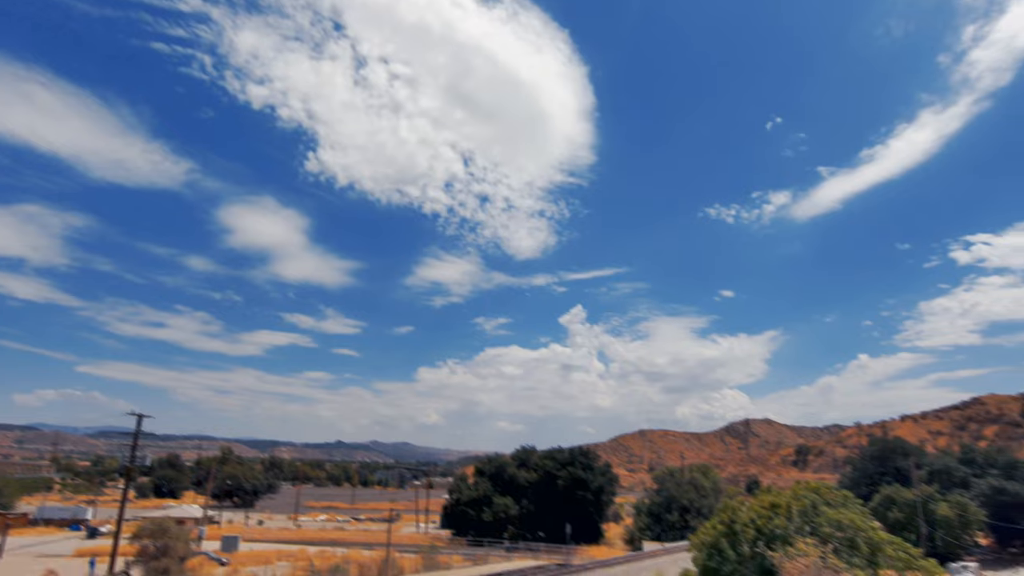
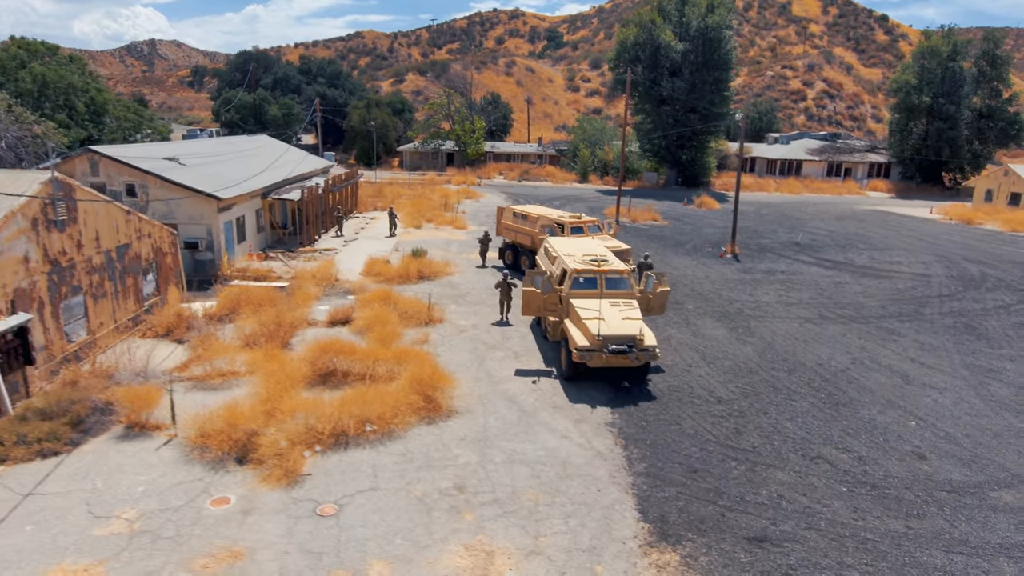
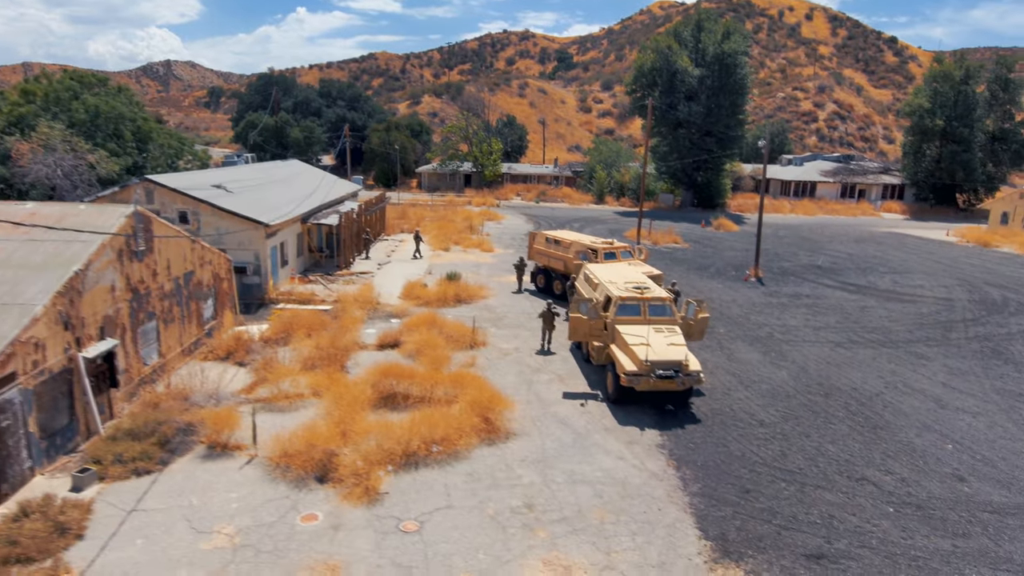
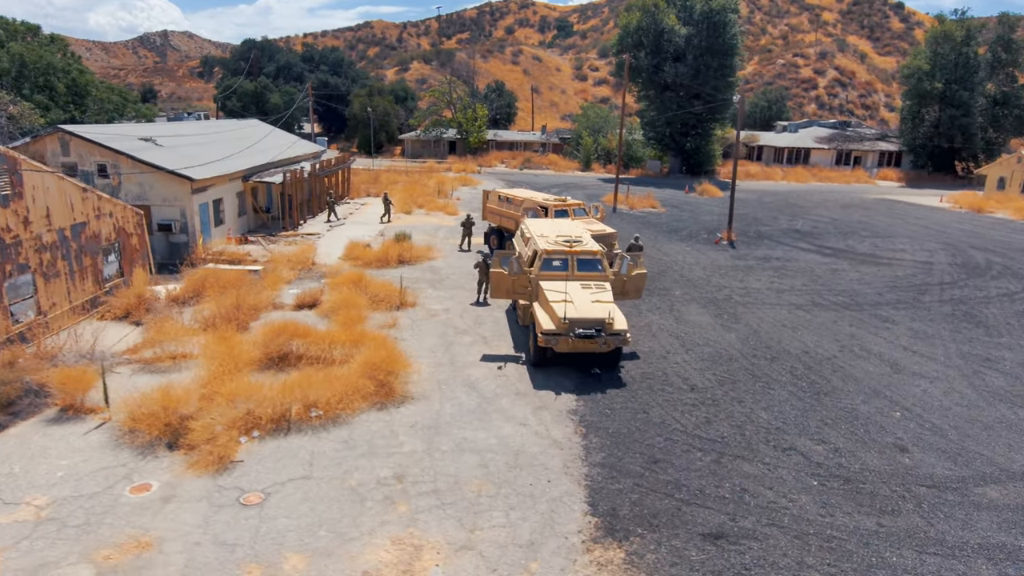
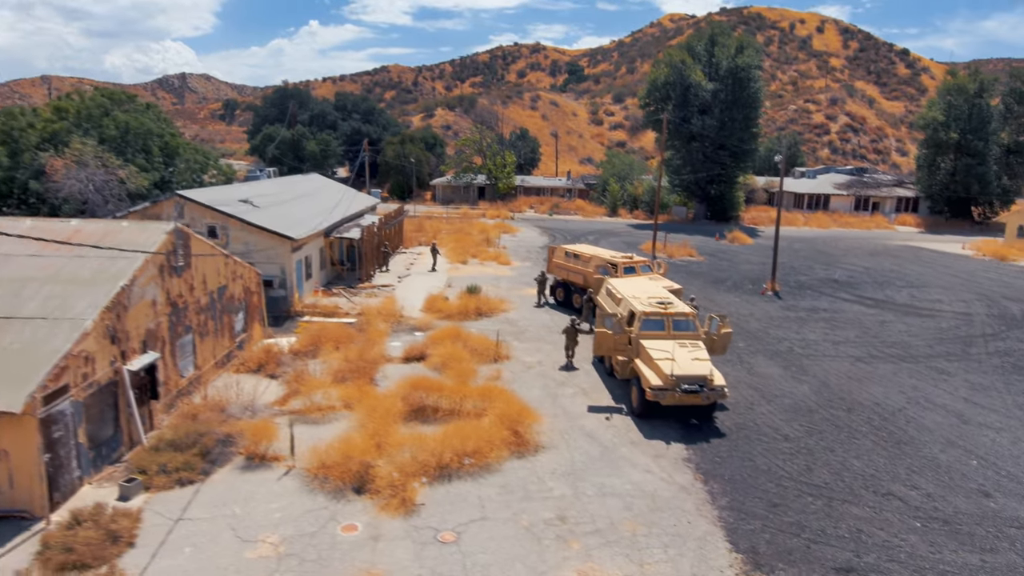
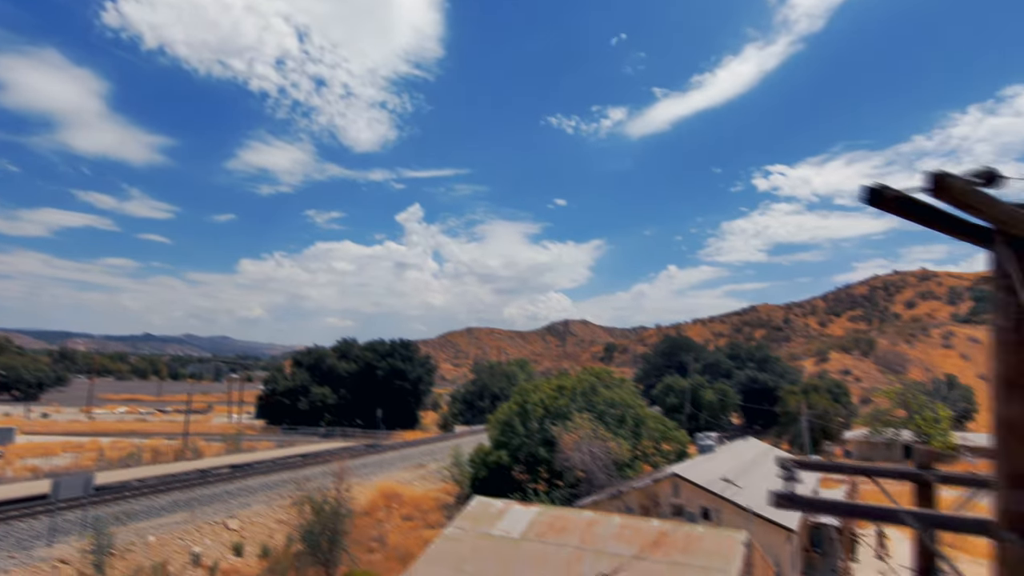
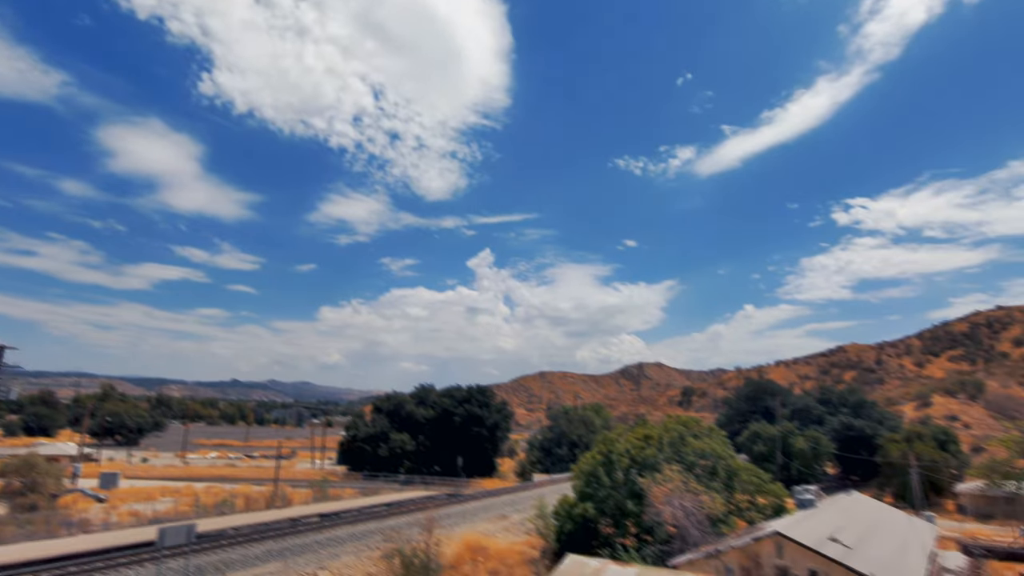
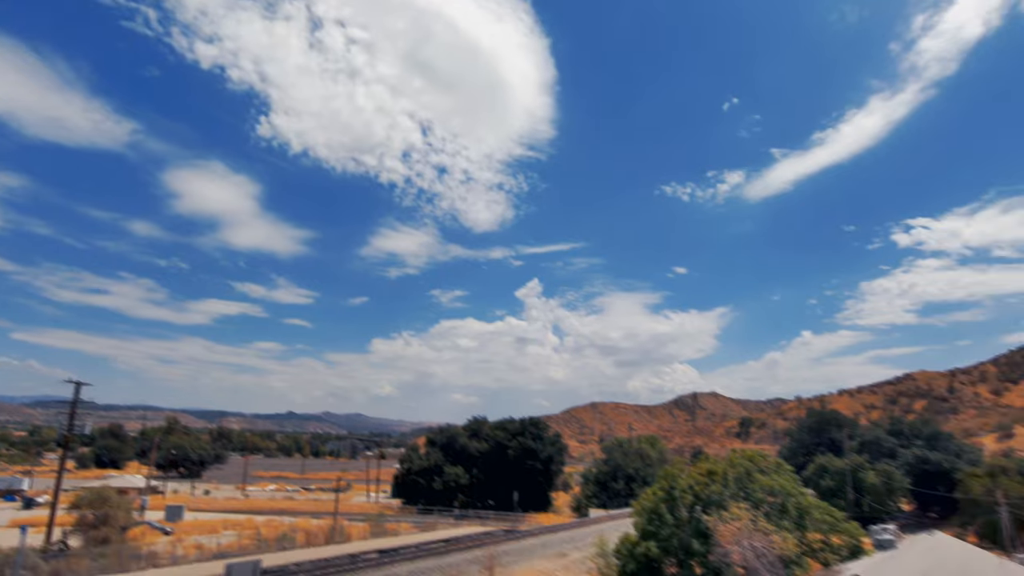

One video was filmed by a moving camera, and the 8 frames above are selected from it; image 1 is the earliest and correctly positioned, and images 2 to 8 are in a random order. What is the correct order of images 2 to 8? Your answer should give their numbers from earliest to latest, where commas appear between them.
8, 7, 6, 5, 3, 2, 4
